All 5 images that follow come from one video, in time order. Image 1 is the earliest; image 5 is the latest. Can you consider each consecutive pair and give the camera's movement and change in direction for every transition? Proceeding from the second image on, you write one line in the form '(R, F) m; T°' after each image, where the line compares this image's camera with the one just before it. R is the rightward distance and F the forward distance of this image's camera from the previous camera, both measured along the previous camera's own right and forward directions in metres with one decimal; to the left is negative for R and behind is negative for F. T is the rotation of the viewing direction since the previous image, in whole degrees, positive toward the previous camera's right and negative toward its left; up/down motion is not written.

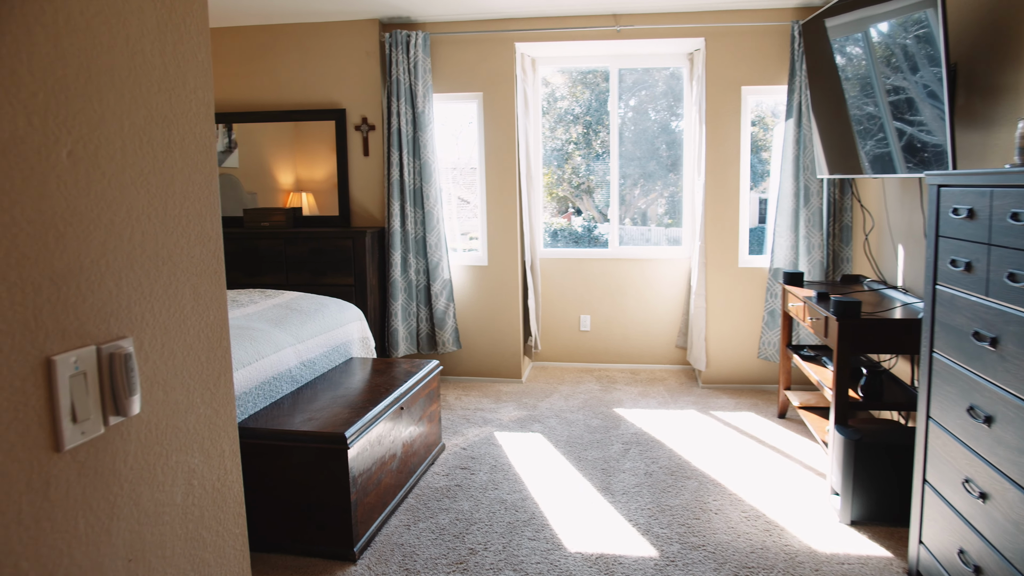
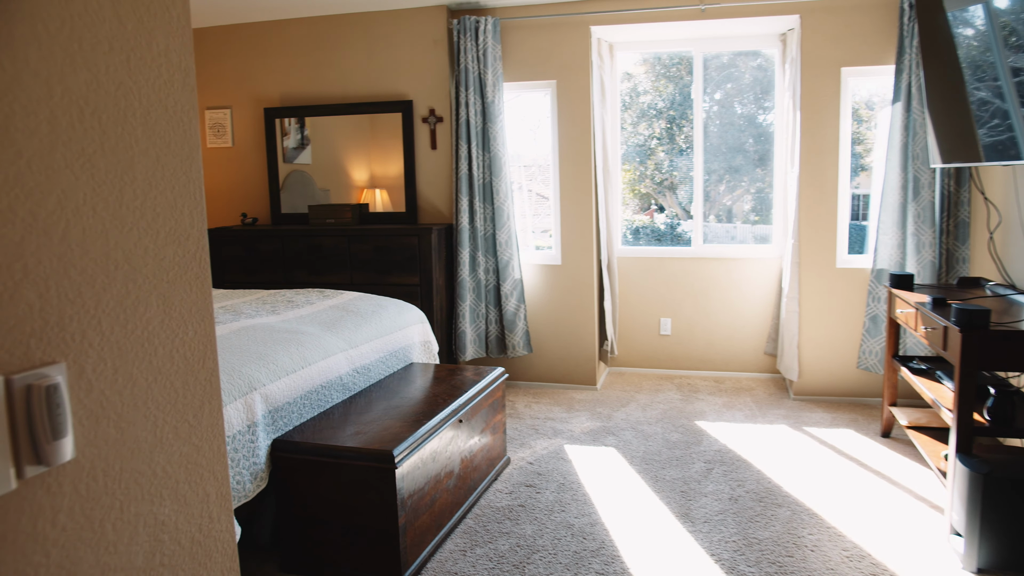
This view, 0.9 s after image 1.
(0.0, +0.3) m; -6°
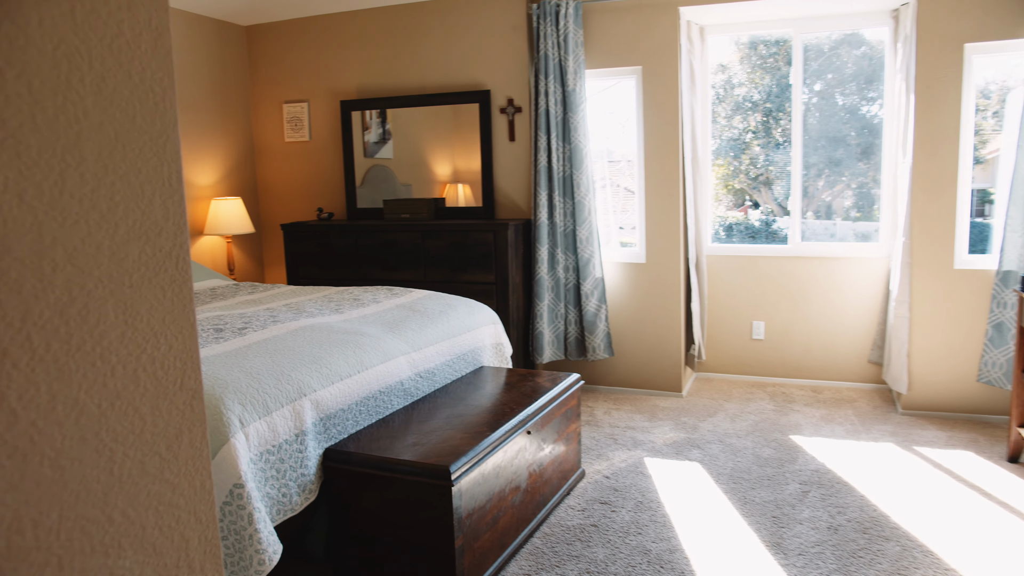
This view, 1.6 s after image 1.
(0.0, +0.2) m; -6°
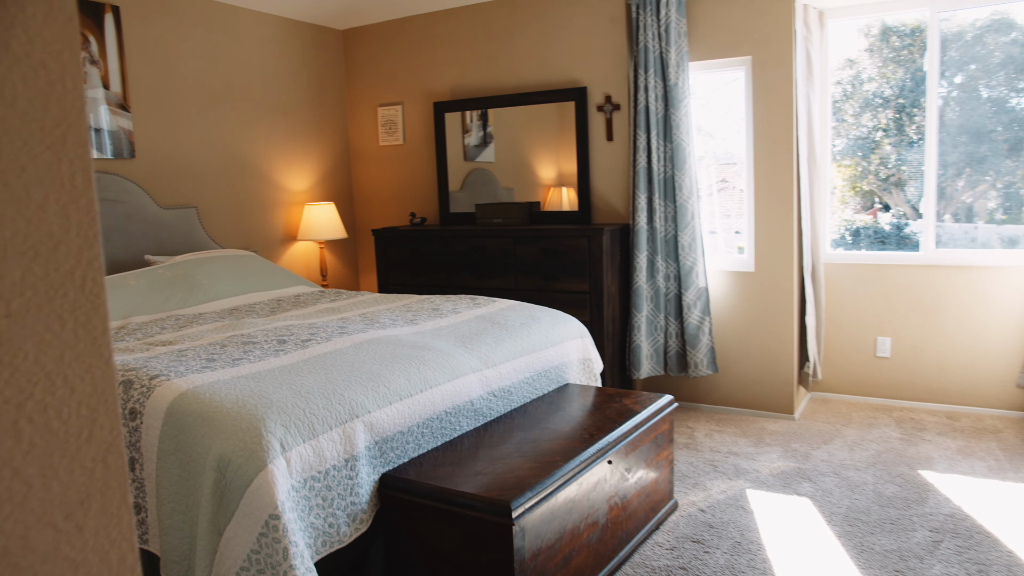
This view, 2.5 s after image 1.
(+0.1, +0.2) m; -8°
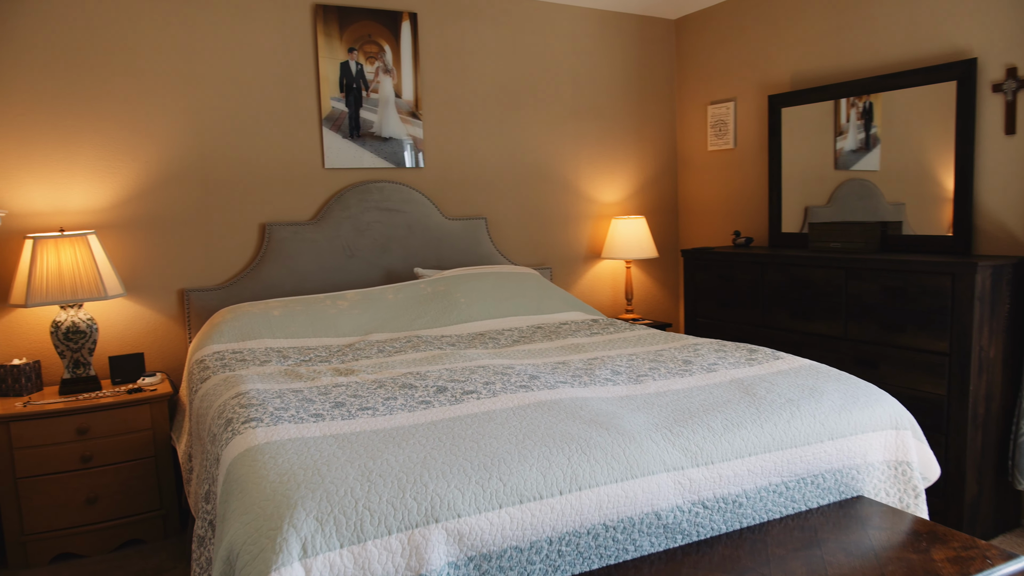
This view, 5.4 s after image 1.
(+0.4, +0.7) m; -30°
